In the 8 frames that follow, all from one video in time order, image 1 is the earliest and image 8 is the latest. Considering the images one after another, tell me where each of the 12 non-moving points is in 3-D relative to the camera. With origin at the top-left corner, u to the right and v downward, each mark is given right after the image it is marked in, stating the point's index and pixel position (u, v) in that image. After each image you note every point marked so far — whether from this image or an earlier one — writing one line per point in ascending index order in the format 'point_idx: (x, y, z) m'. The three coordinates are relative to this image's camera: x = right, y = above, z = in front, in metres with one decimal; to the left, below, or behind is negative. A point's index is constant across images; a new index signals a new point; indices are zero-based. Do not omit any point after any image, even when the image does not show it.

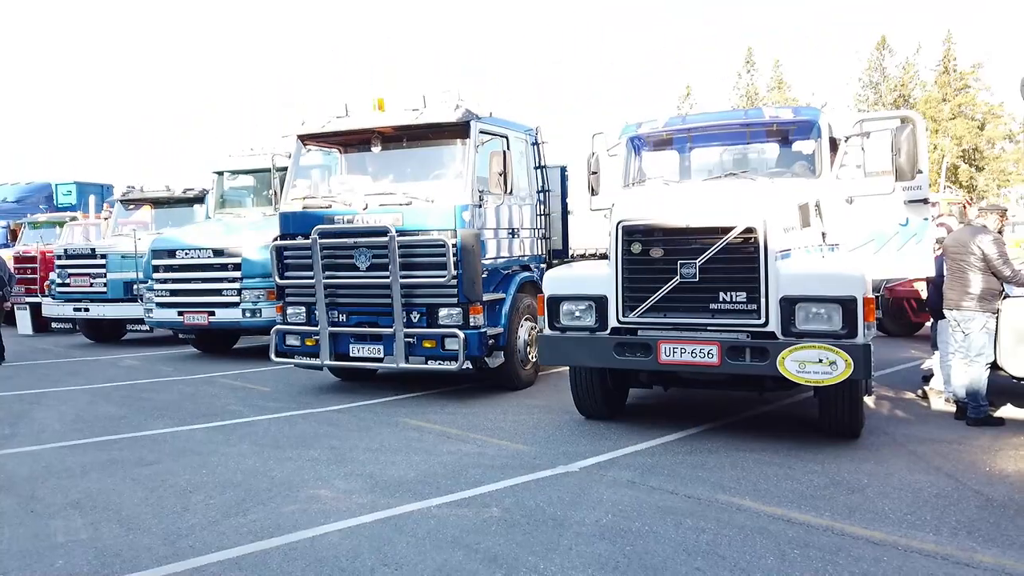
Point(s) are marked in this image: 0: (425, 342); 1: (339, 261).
0: (-1.0, -0.6, +8.8) m
1: (-2.1, +0.3, +9.1) m
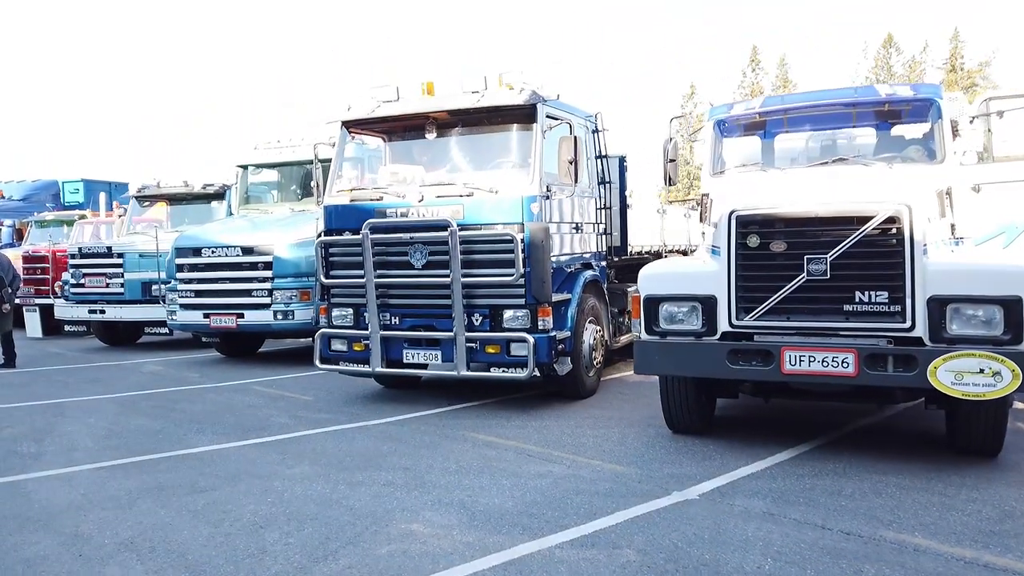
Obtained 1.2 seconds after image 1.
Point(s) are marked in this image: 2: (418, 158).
0: (-0.3, -0.6, +8.0) m
1: (-1.4, +0.3, +8.3) m
2: (-1.1, +1.5, +8.8) m
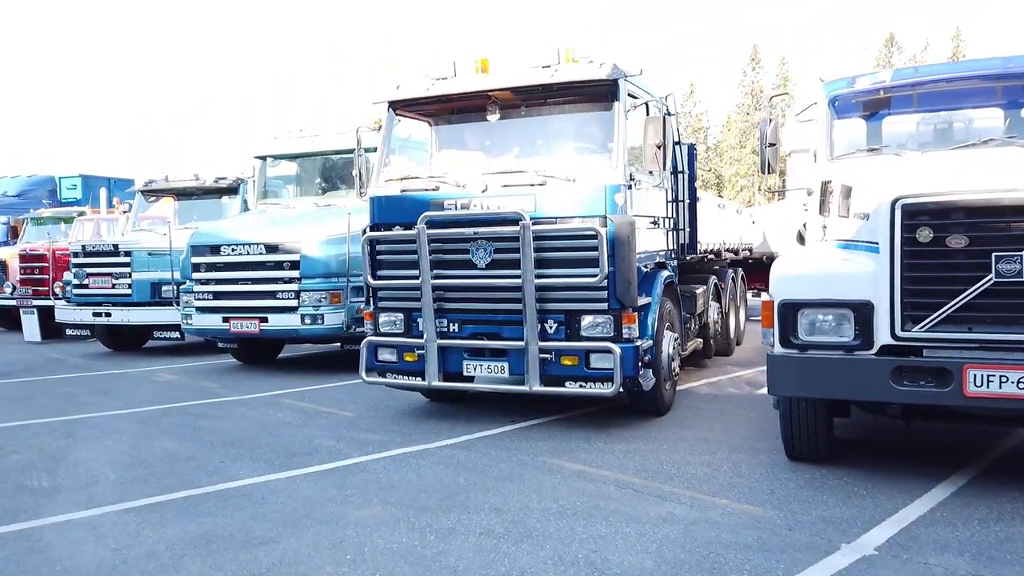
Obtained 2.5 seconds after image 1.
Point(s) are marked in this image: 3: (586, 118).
0: (+0.5, -0.7, +7.0) m
1: (-0.6, +0.3, +7.3) m
2: (-0.3, +1.5, +7.7) m
3: (+0.7, +1.7, +7.4) m
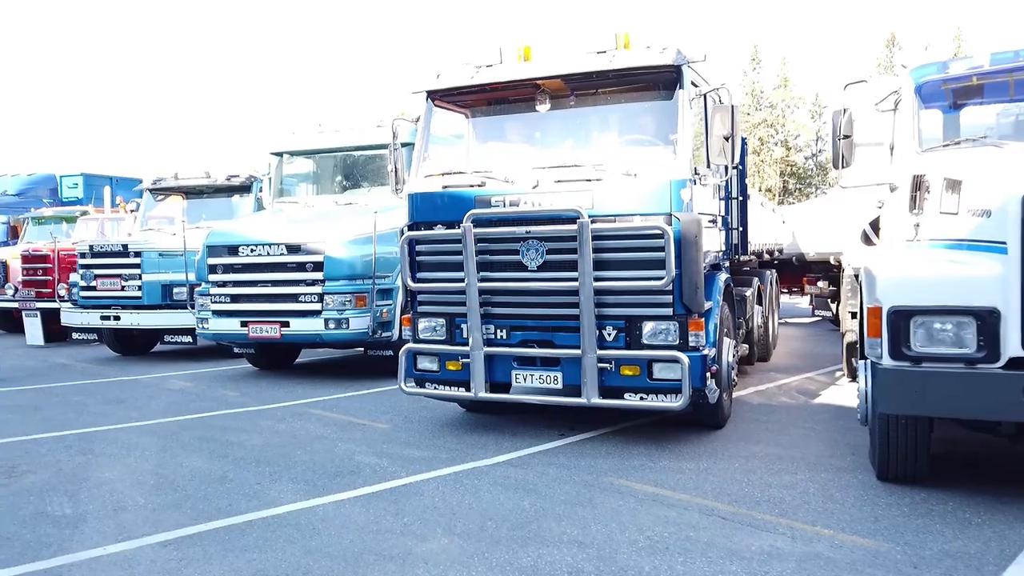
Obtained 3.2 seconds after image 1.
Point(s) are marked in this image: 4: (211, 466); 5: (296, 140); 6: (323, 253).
0: (+1.0, -0.7, +6.4) m
1: (-0.1, +0.3, +6.7) m
2: (+0.1, +1.5, +7.2) m
3: (+1.2, +1.7, +6.8) m
4: (-2.5, -1.5, +6.0) m
5: (-3.7, +2.5, +12.6) m
6: (-2.6, +0.5, +10.1) m
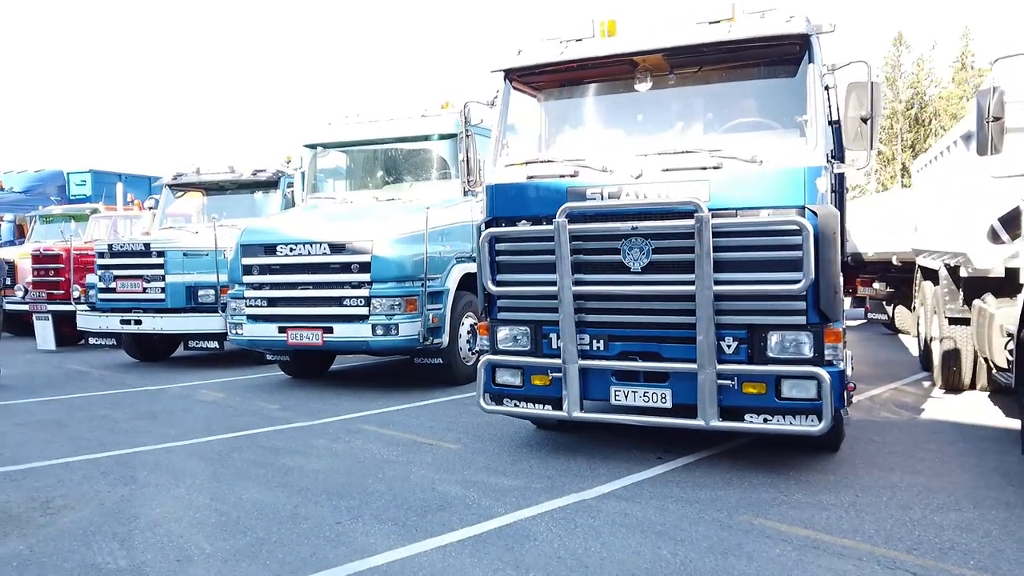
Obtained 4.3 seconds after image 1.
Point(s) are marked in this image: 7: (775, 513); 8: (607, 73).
0: (+1.8, -0.7, +5.6) m
1: (+0.7, +0.2, +5.9) m
2: (+0.9, +1.5, +6.4) m
3: (+2.0, +1.6, +6.0) m
4: (-1.7, -1.5, +5.2) m
5: (-2.9, +2.5, +11.8) m
6: (-1.8, +0.4, +9.2) m
7: (+1.8, -1.5, +5.0) m
8: (+0.8, +1.9, +6.5) m
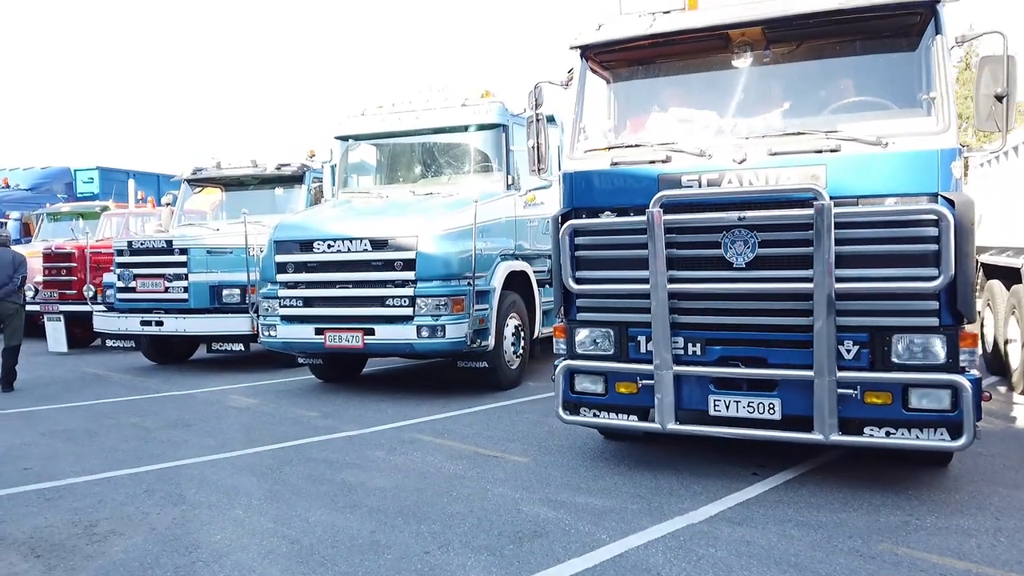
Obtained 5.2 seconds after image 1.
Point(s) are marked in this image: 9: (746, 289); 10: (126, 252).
0: (+2.4, -0.7, +5.0) m
1: (+1.3, +0.2, +5.3) m
2: (+1.6, +1.5, +5.8) m
3: (+2.7, +1.6, +5.4) m
4: (-1.0, -1.5, +4.6) m
5: (-2.3, +2.5, +11.2) m
6: (-1.1, +0.5, +8.6) m
7: (+2.4, -1.5, +4.4) m
8: (+1.5, +1.9, +5.9) m
9: (+1.7, 0.0, +5.2) m
10: (-6.2, +0.6, +11.8) m
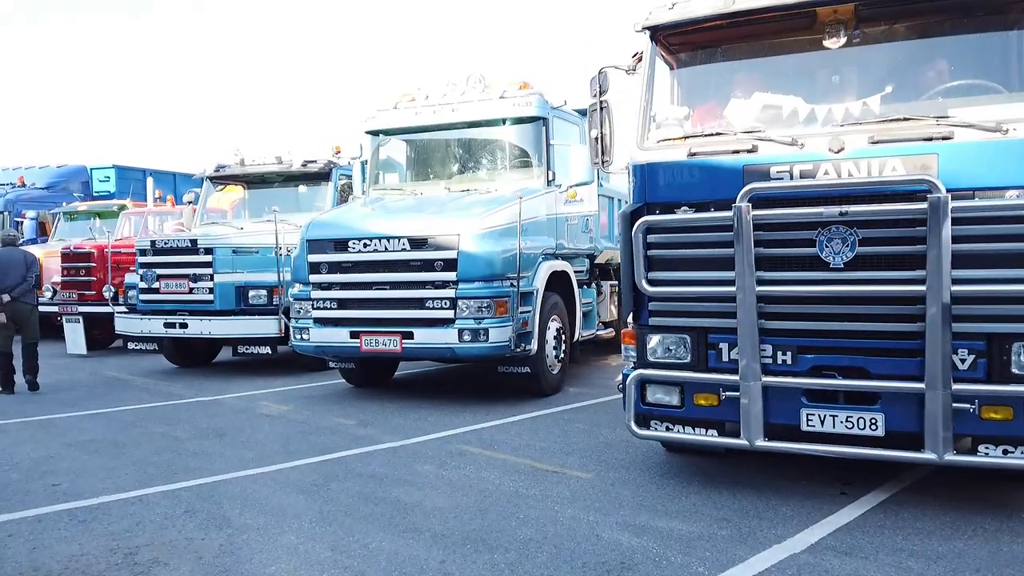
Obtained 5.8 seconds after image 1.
0: (+2.9, -0.7, +4.5) m
1: (+1.8, +0.2, +4.8) m
2: (+2.1, +1.4, +5.3) m
3: (+3.1, +1.6, +4.9) m
4: (-0.5, -1.5, +4.2) m
5: (-1.7, +2.5, +10.7) m
6: (-0.6, +0.4, +8.2) m
7: (+2.9, -1.5, +4.0) m
8: (+1.9, +1.9, +5.4) m
9: (+2.1, 0.0, +4.7) m
10: (-5.6, +0.6, +11.5) m
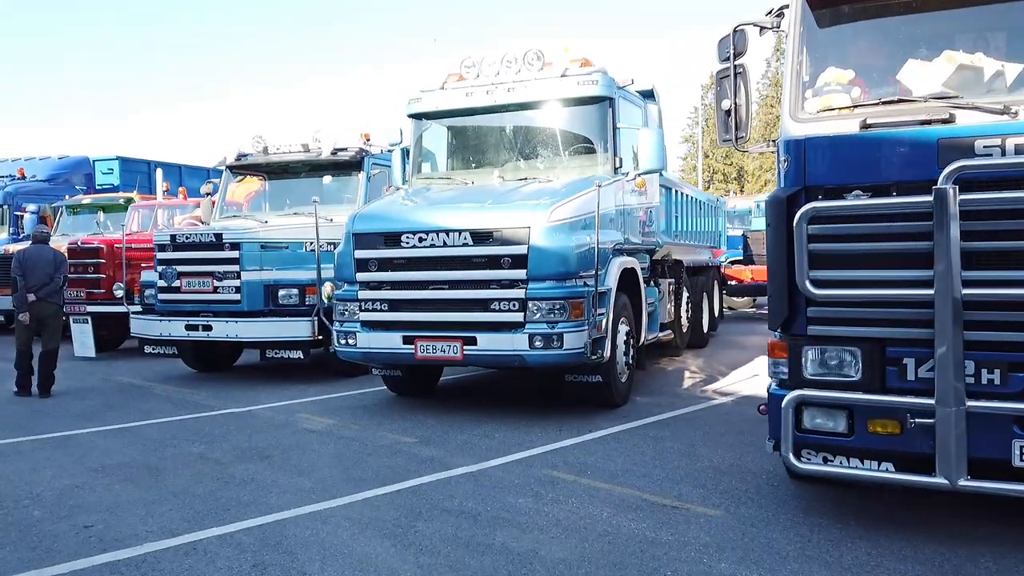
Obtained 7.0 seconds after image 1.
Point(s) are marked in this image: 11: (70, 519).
0: (+3.7, -0.8, +3.6) m
1: (+2.6, +0.2, +3.9) m
2: (+2.8, +1.4, +4.4) m
3: (+3.9, +1.6, +4.0) m
4: (+0.2, -1.5, +3.2) m
5: (-1.0, +2.5, +9.8) m
6: (+0.1, +0.4, +7.2) m
7: (+3.7, -1.5, +3.0) m
8: (+2.7, +1.8, +4.4) m
9: (+2.9, 0.0, +3.8) m
10: (-4.9, +0.6, +10.5) m
11: (-2.8, -1.5, +4.7) m
